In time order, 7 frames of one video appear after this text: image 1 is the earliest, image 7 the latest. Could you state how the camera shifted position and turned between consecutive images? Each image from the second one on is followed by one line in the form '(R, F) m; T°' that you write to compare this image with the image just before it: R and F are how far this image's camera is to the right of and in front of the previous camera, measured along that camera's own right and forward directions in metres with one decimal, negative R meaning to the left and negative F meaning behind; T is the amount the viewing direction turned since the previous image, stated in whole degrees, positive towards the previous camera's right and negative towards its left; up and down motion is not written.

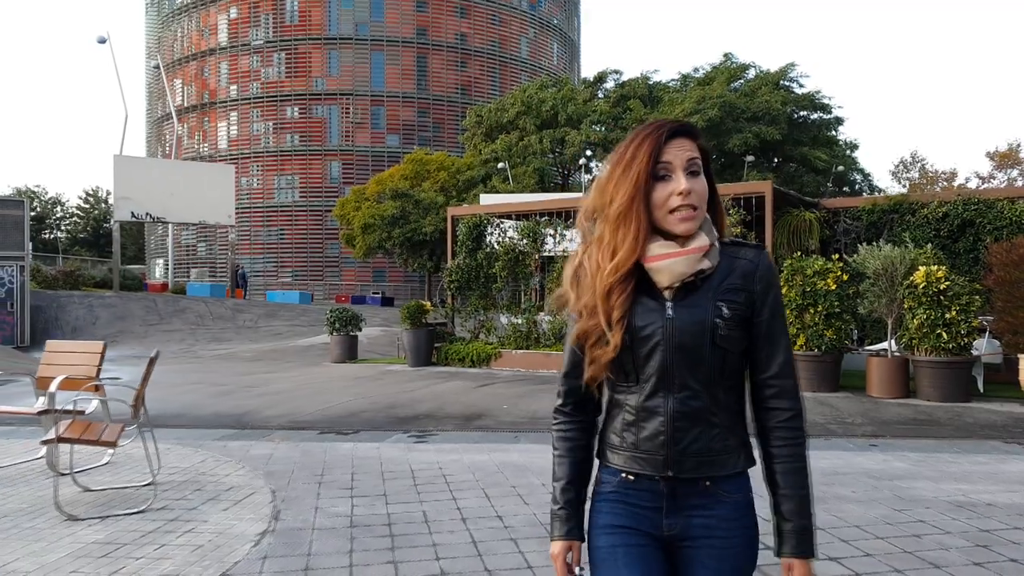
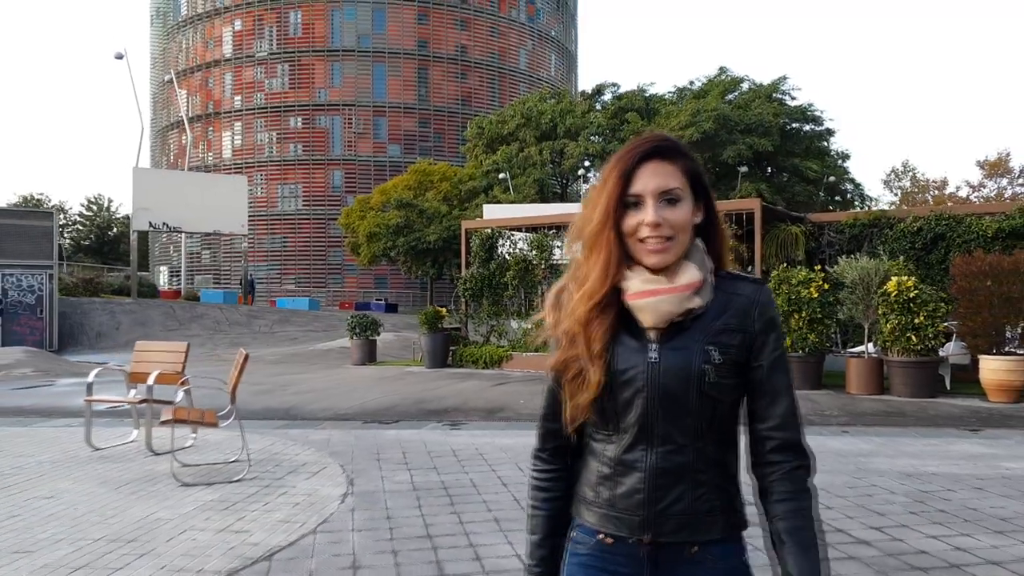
(-0.3, -1.2) m; 0°
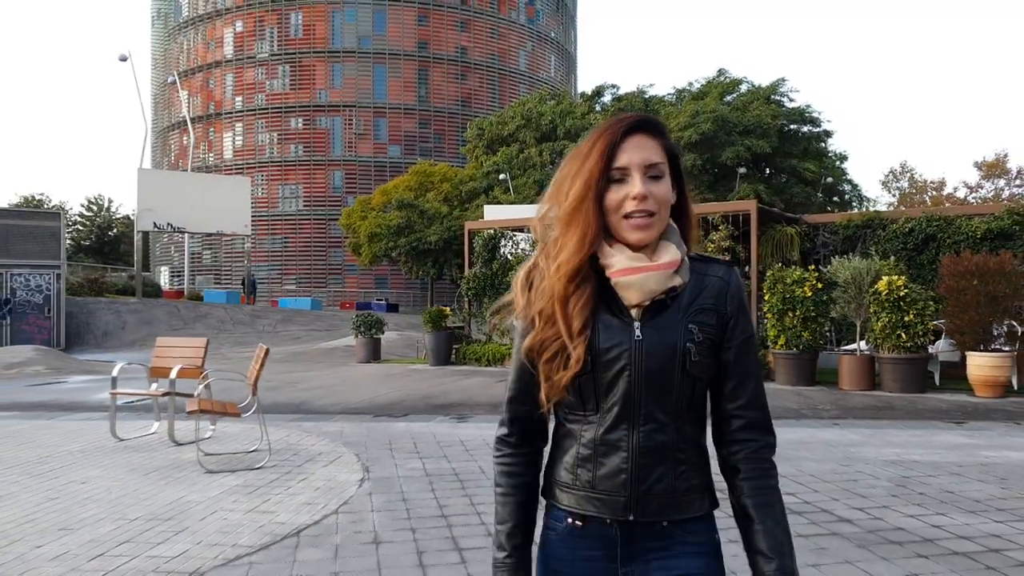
(-0.1, -0.4) m; 0°
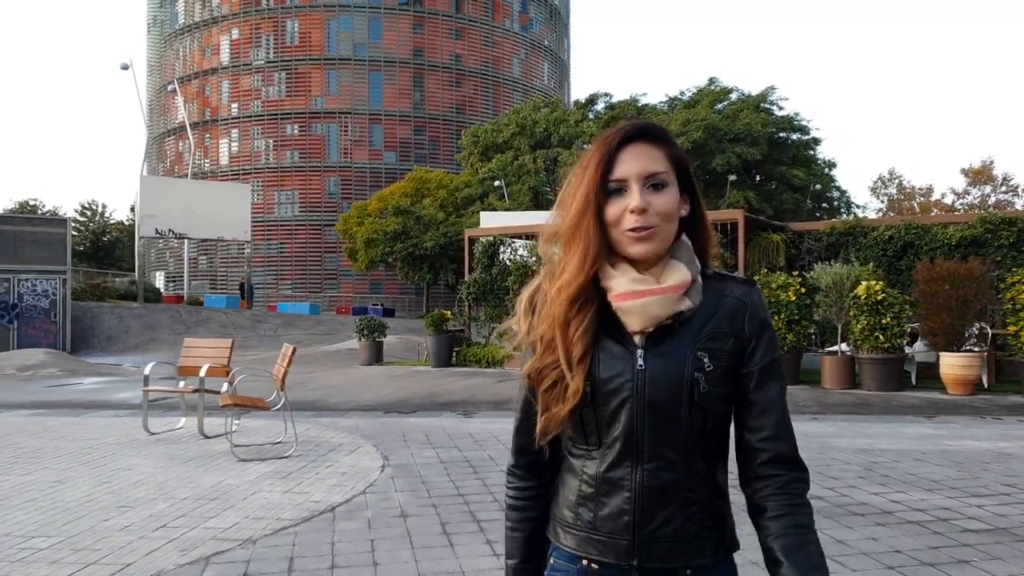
(-0.1, -0.7) m; +1°
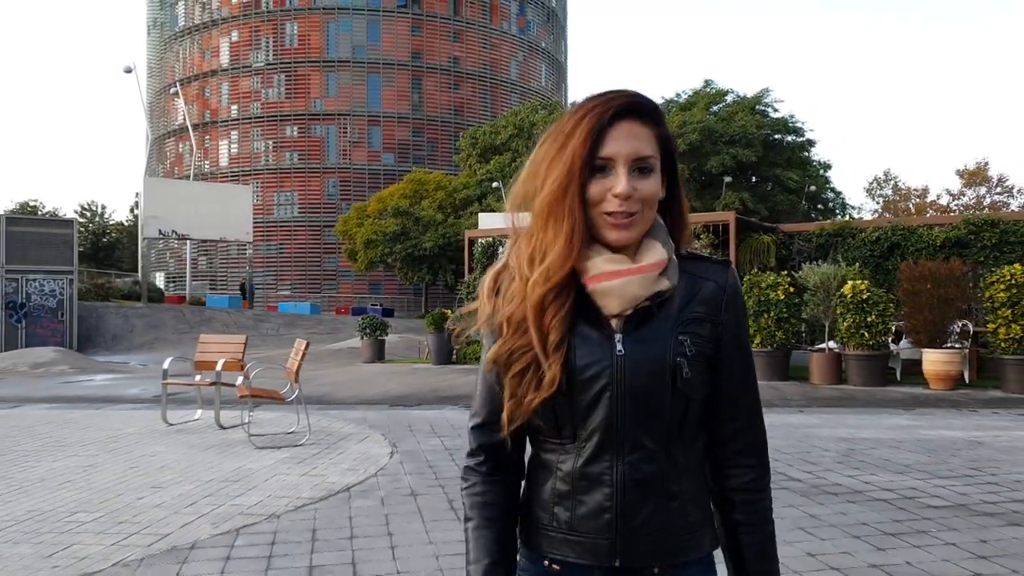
(0.0, -0.5) m; 0°
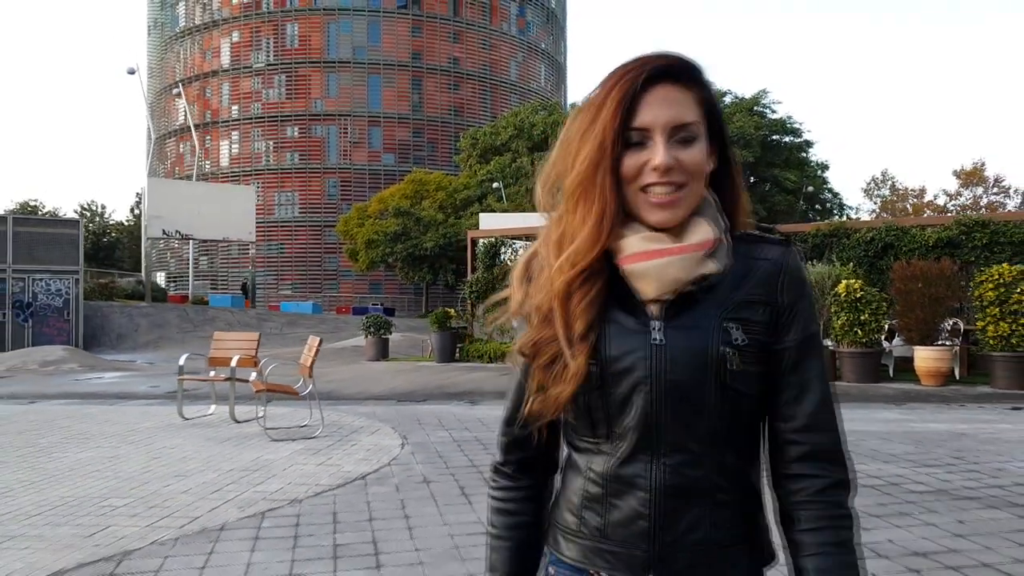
(-0.1, -0.3) m; 0°
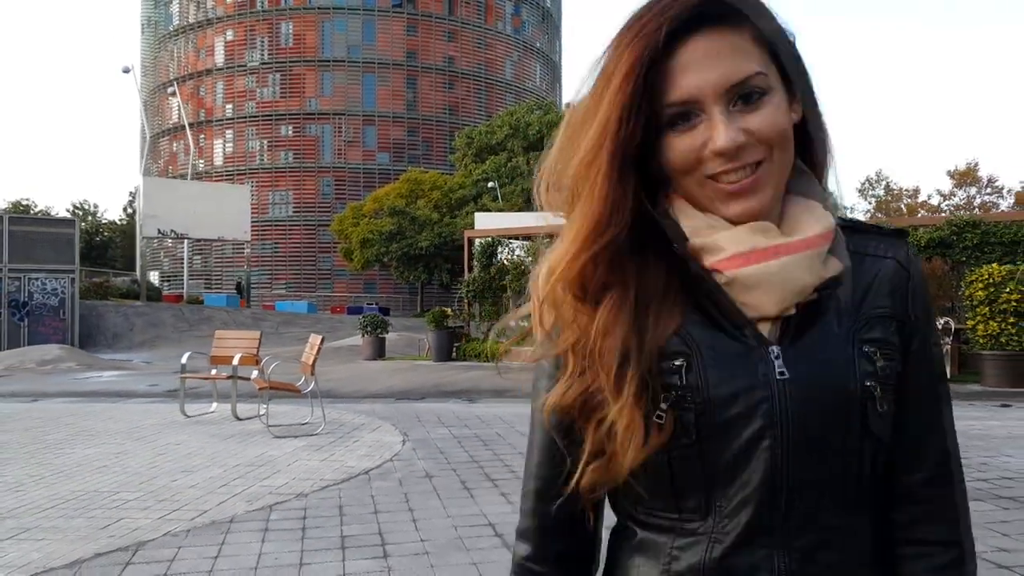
(-0.1, -0.2) m; 0°
